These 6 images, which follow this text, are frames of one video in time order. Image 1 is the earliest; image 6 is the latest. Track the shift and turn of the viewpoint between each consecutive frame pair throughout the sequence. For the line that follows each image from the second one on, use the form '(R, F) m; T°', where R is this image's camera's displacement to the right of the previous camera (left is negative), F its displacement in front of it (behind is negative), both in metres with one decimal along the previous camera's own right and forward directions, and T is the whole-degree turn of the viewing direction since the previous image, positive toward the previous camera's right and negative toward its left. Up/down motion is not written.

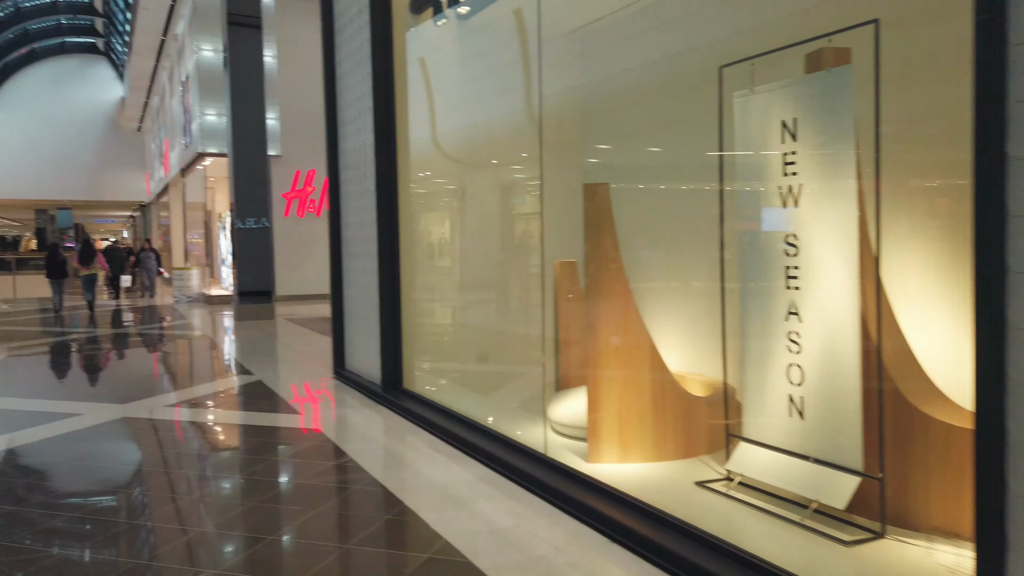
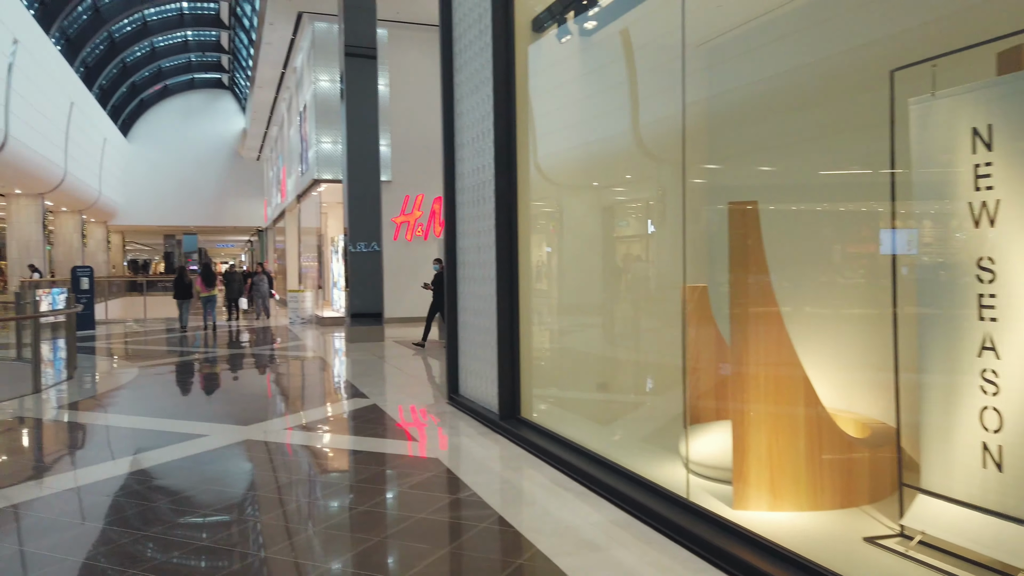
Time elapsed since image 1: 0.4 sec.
(-0.1, +0.2) m; -7°
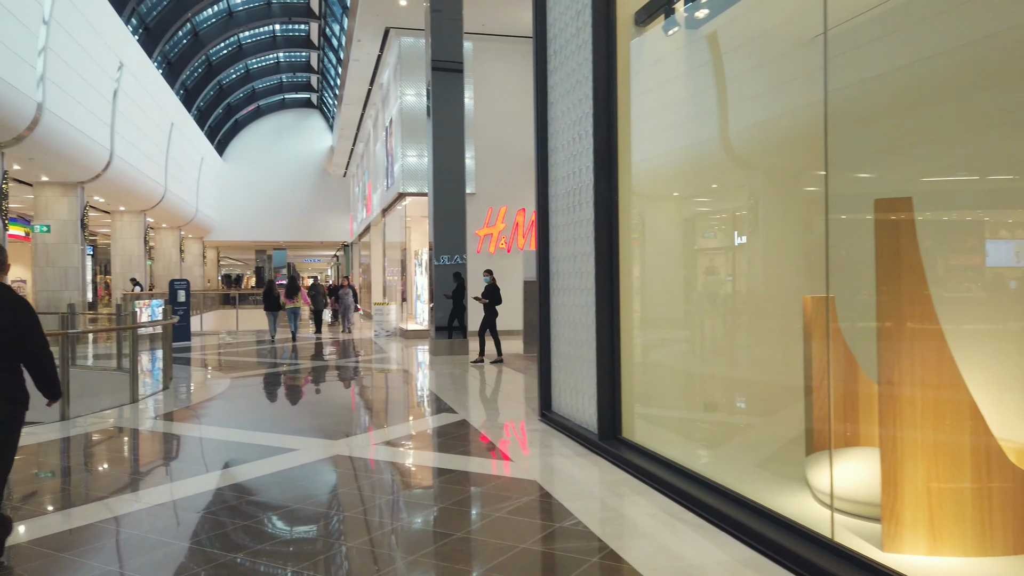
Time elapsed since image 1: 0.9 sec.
(-0.1, +0.2) m; -6°
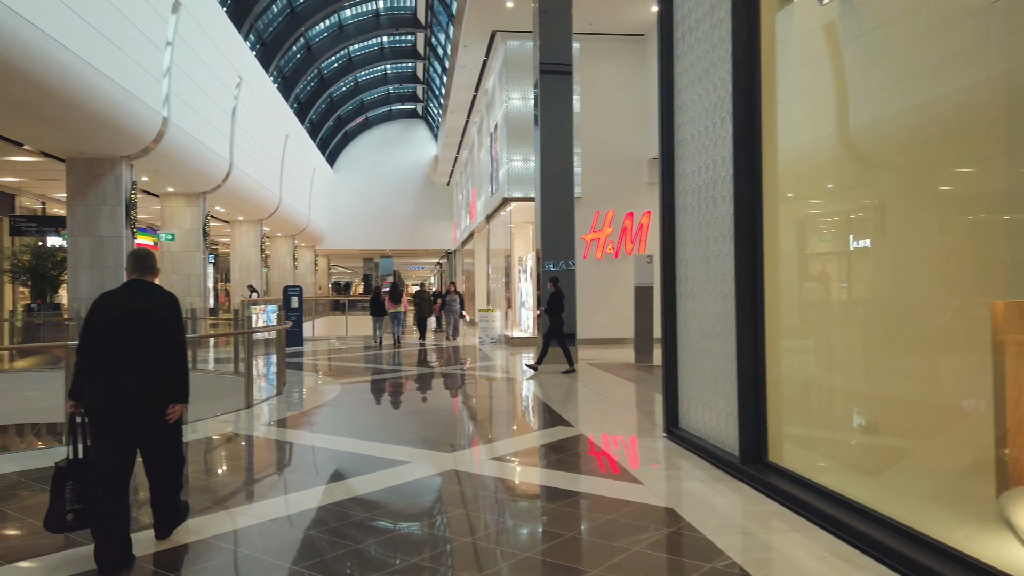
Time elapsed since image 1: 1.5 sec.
(-0.1, +0.3) m; -8°
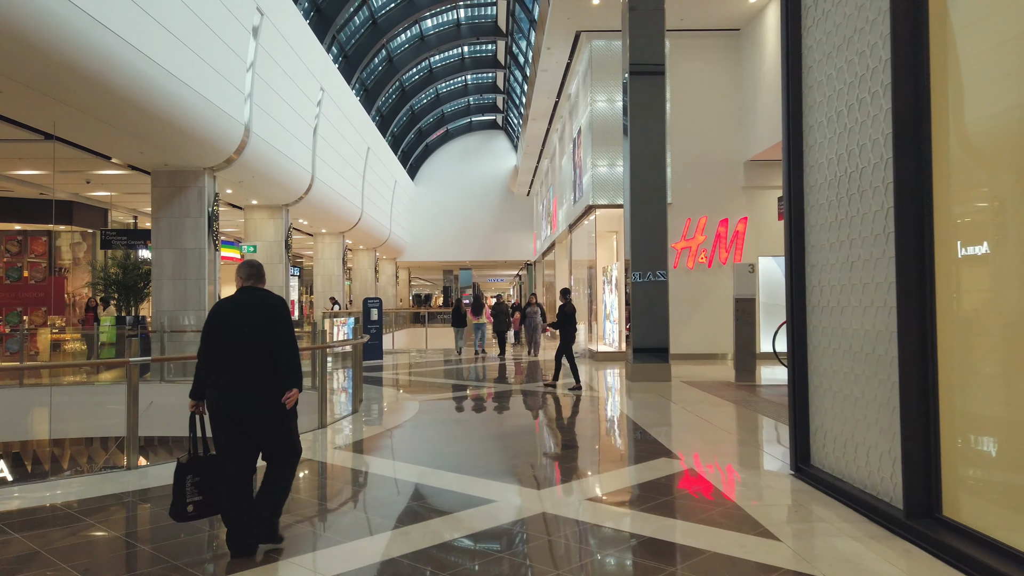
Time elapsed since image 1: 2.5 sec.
(-0.1, +0.6) m; -6°
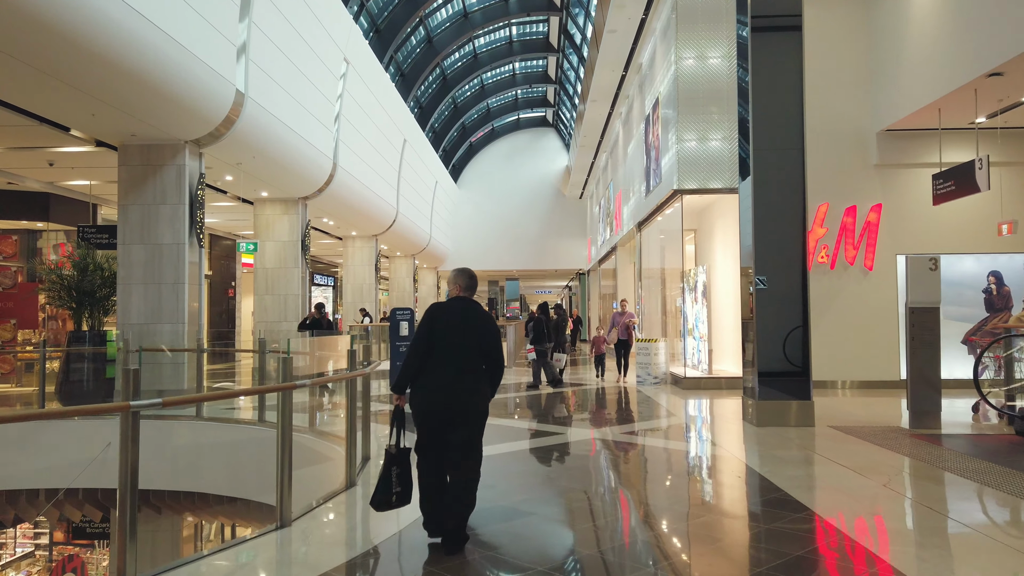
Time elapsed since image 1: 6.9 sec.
(-0.3, +2.5) m; -3°
